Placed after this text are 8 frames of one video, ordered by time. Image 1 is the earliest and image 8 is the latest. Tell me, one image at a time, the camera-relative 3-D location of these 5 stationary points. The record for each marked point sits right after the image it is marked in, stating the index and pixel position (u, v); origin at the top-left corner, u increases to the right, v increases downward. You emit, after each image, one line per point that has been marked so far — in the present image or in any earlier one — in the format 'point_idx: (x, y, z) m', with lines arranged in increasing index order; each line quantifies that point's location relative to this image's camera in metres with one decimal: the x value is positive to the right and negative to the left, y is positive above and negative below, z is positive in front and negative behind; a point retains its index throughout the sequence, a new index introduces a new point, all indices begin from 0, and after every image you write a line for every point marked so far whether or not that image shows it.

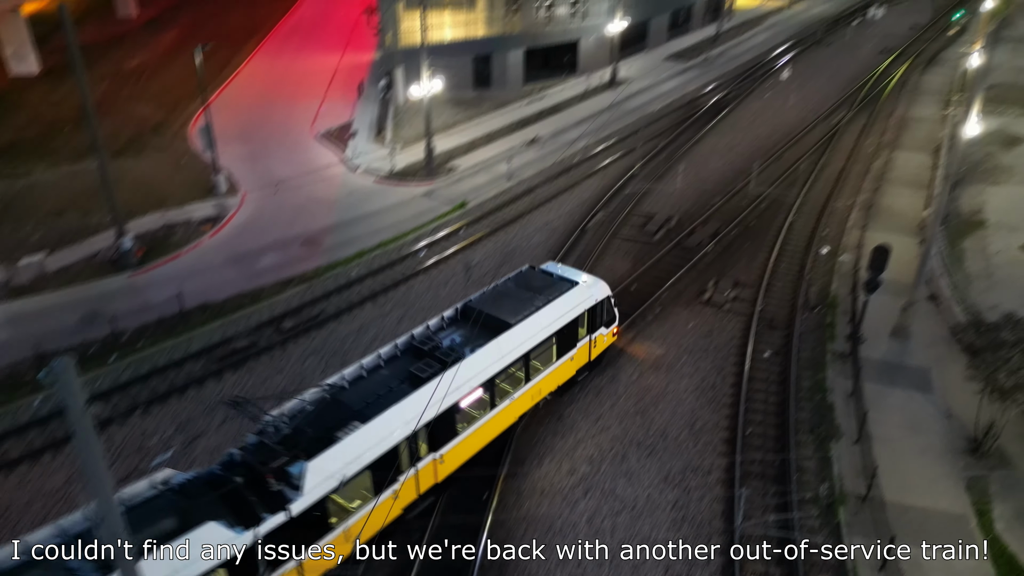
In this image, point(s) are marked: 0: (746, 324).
0: (+6.6, -1.0, +18.7) m
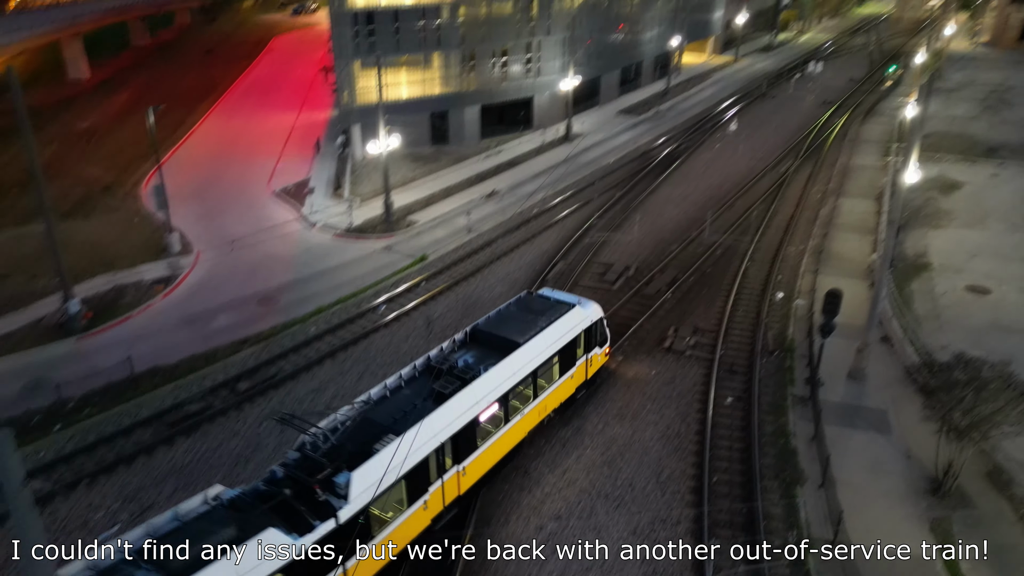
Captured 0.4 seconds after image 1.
0: (+5.5, -2.3, +18.7) m
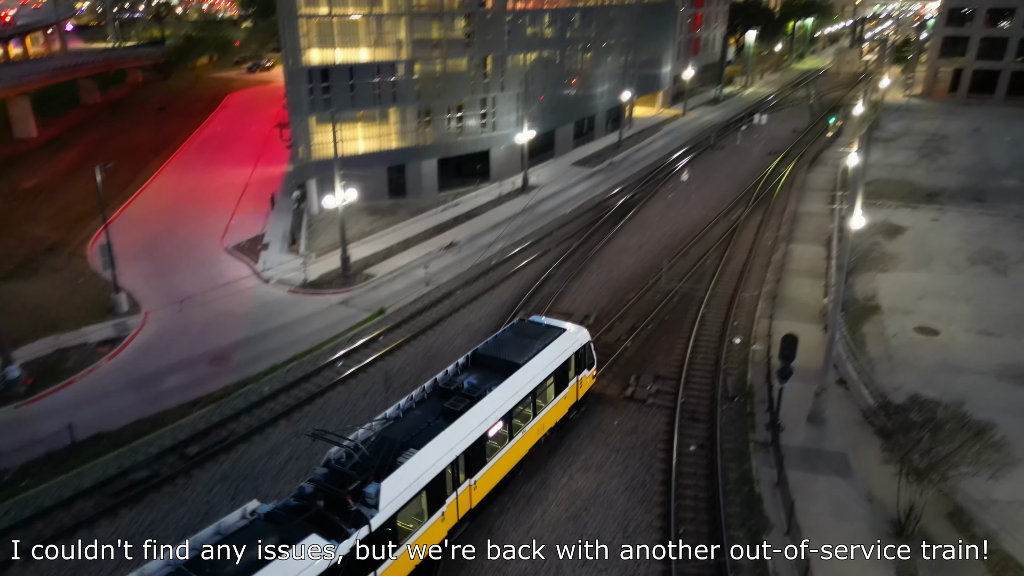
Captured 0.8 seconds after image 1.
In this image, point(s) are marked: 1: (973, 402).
0: (+4.4, -3.6, +18.6) m
1: (+12.5, -3.1, +18.1) m
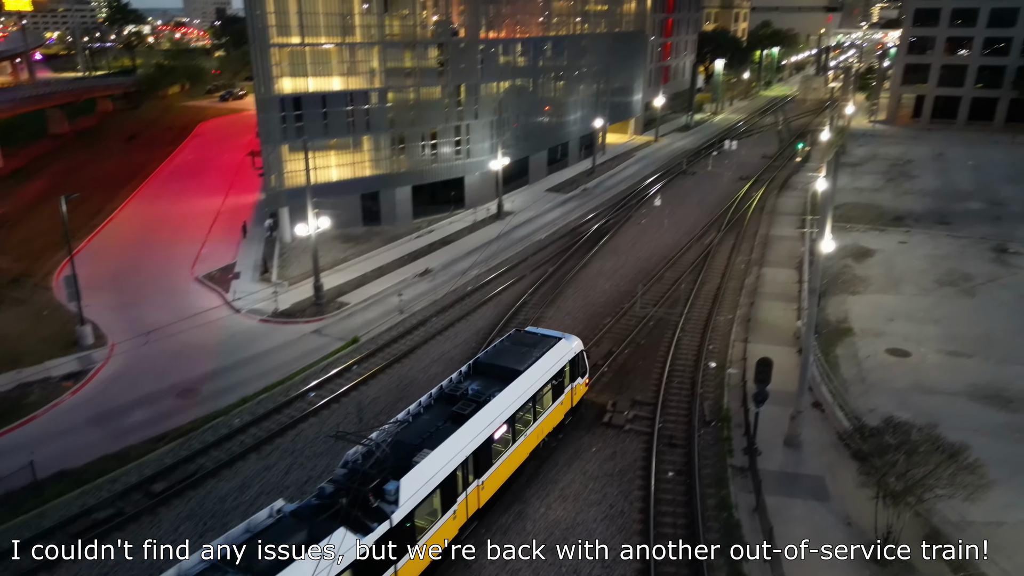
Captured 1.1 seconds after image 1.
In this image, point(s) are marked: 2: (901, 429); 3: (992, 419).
0: (+3.8, -4.3, +18.5) m
1: (+11.9, -3.7, +18.2) m
2: (+9.0, -3.3, +15.4) m
3: (+13.2, -3.7, +18.3) m
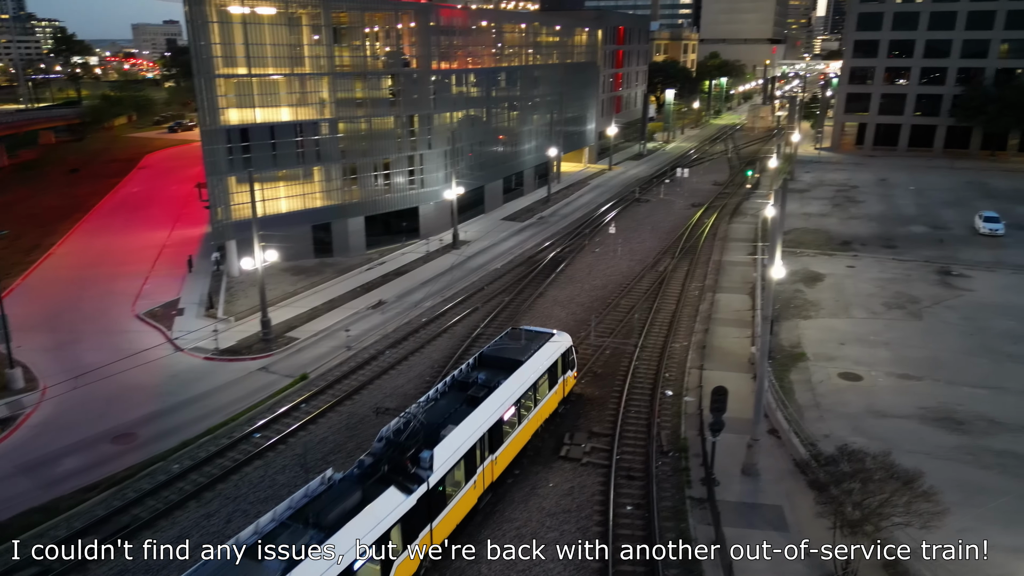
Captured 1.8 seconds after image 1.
0: (+2.5, -5.2, +18.0) m
1: (+10.6, -4.4, +18.3) m
2: (+7.9, -3.9, +15.3) m
3: (+12.0, -4.3, +18.5) m
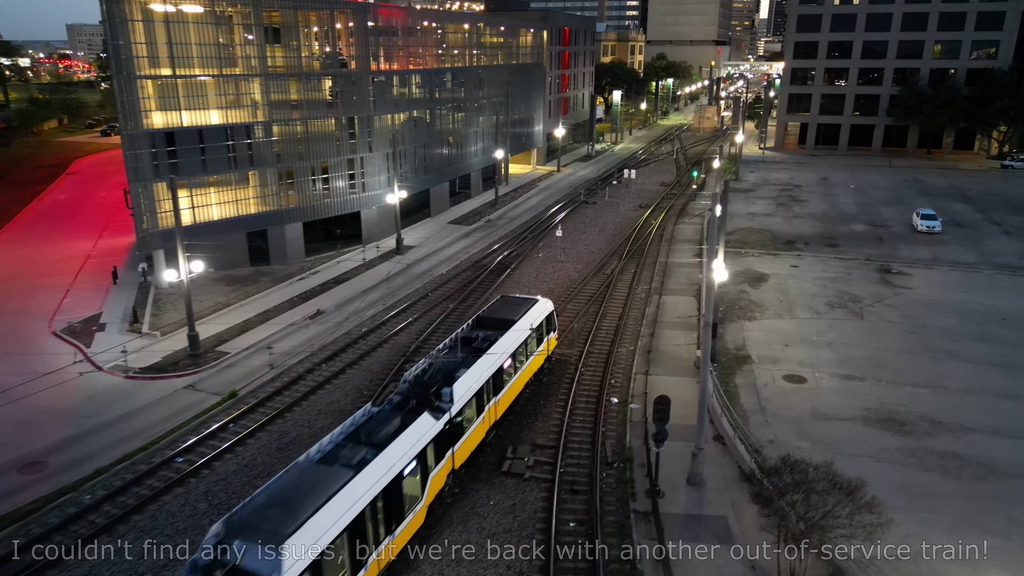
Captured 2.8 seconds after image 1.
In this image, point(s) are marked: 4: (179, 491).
0: (+0.9, -5.4, +17.4) m
1: (+9.0, -4.4, +18.2) m
2: (+6.5, -4.0, +15.0) m
3: (+10.3, -4.3, +18.4) m
4: (-9.1, -5.6, +18.0) m
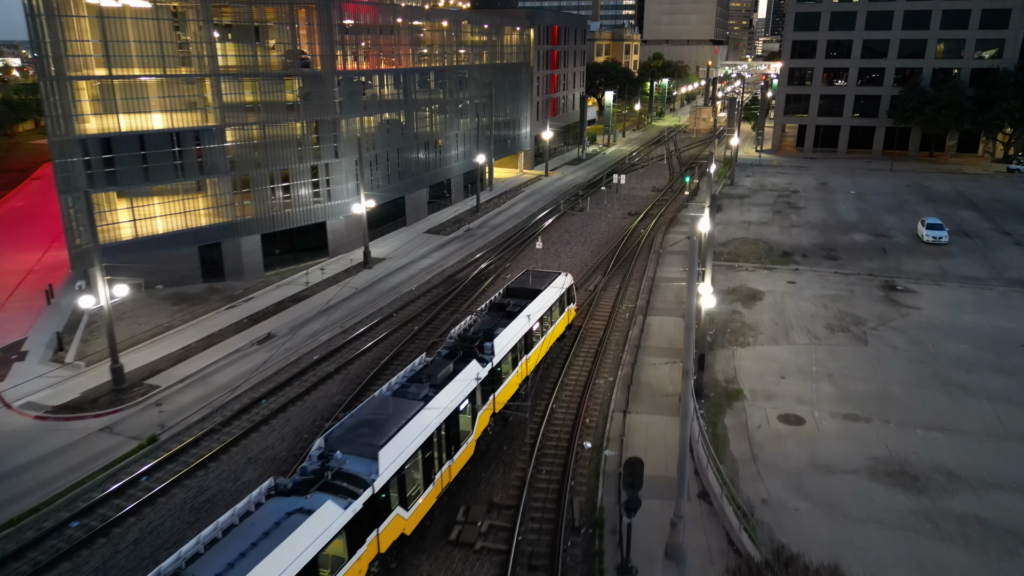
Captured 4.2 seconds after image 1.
0: (-0.2, -6.2, +14.8) m
1: (+7.8, -5.3, +15.6) m
2: (+5.3, -4.8, +12.4) m
3: (+9.2, -5.2, +15.9) m
4: (-10.3, -6.5, +15.4) m
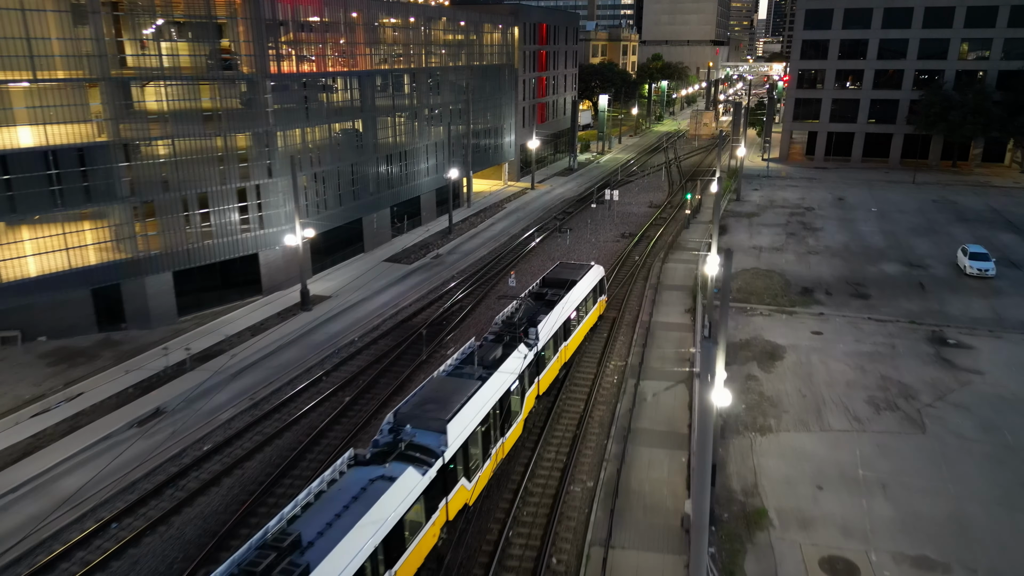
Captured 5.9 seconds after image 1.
0: (-1.6, -8.2, +9.0) m
1: (+6.4, -7.2, +9.9) m
2: (+3.9, -6.8, +6.7) m
3: (+7.8, -7.1, +10.2) m
4: (-11.7, -8.4, +9.7) m
